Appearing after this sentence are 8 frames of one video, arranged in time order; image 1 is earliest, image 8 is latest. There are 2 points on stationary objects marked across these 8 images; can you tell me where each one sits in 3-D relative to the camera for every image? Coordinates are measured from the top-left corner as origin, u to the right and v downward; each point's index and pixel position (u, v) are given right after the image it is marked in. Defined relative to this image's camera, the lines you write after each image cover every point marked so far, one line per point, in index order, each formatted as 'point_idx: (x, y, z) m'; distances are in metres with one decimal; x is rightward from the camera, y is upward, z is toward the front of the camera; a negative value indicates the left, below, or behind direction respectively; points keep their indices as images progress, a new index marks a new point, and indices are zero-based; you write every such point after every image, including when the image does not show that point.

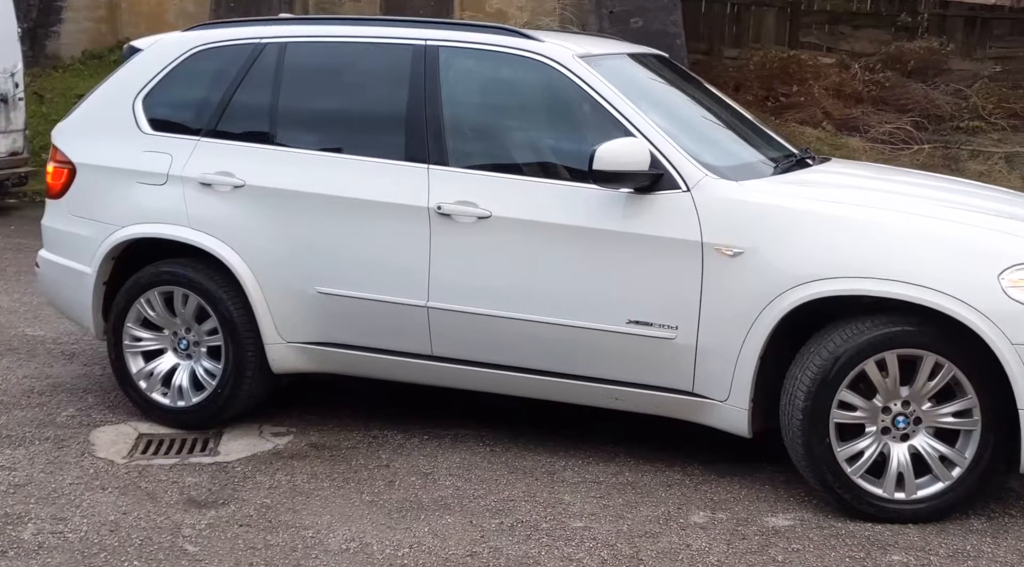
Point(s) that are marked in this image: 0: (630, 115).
0: (+0.6, +0.7, +4.1) m
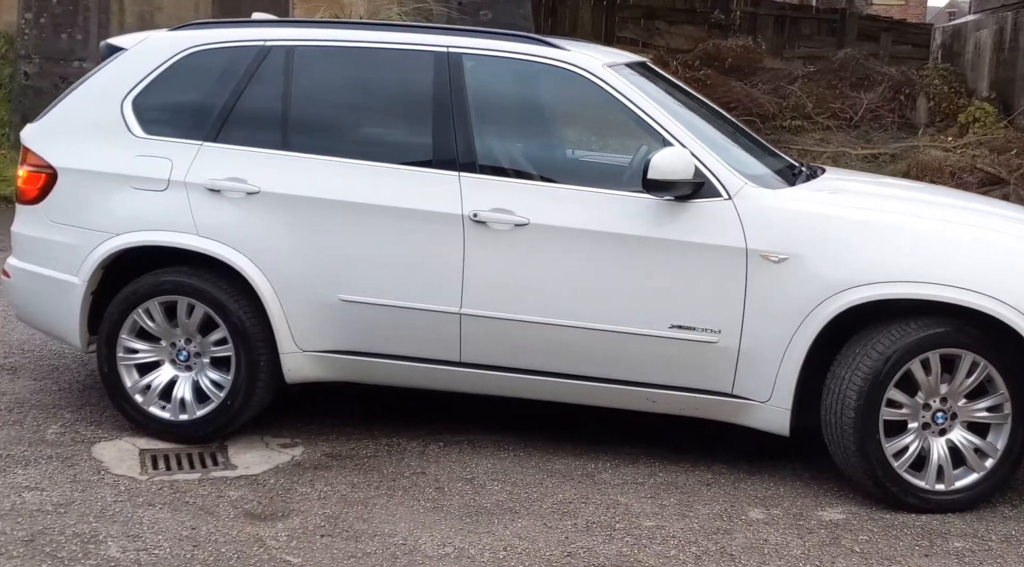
0: (+0.7, +0.6, +4.2) m
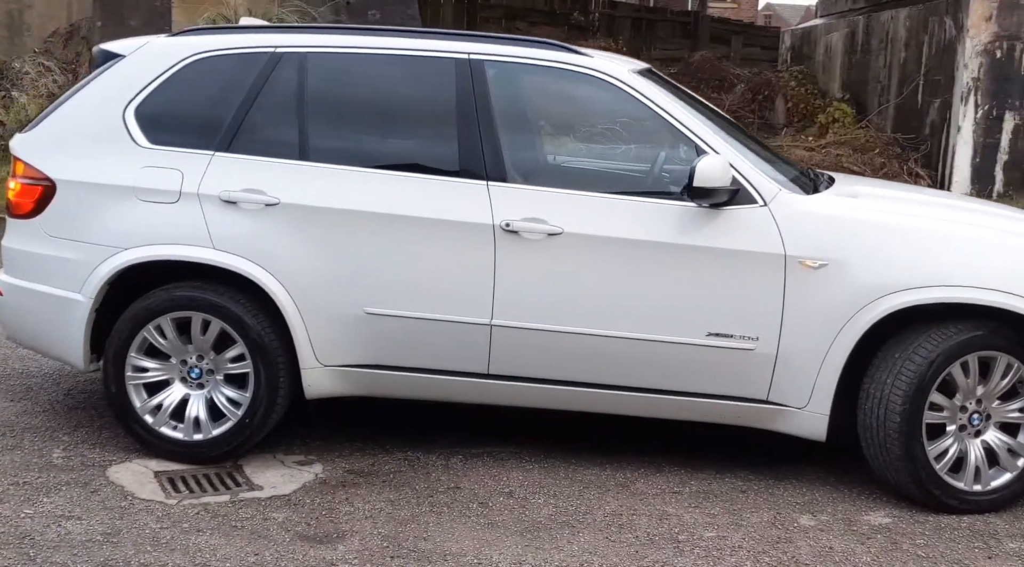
0: (+0.8, +0.6, +4.2) m
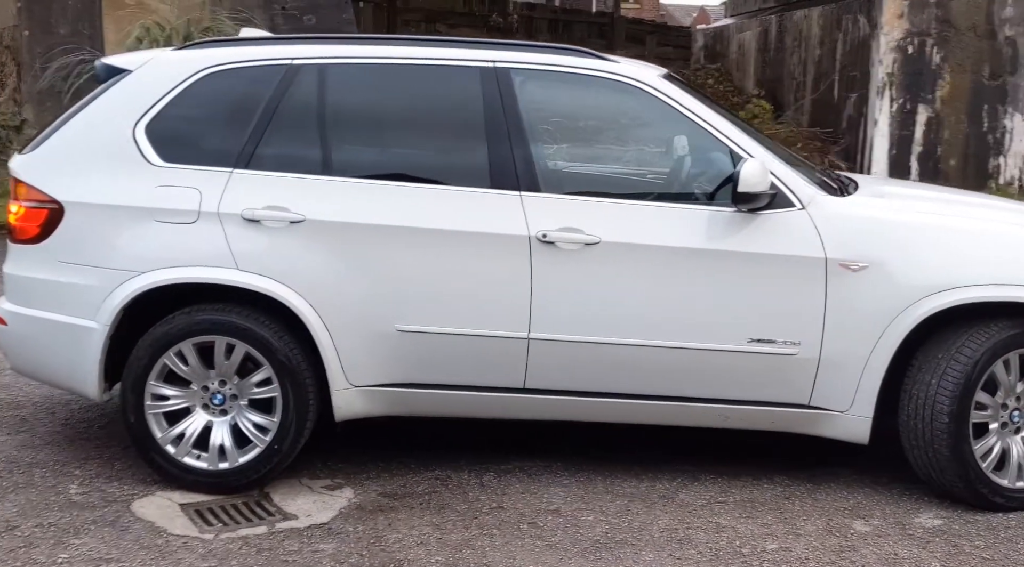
0: (+0.9, +0.6, +4.2) m
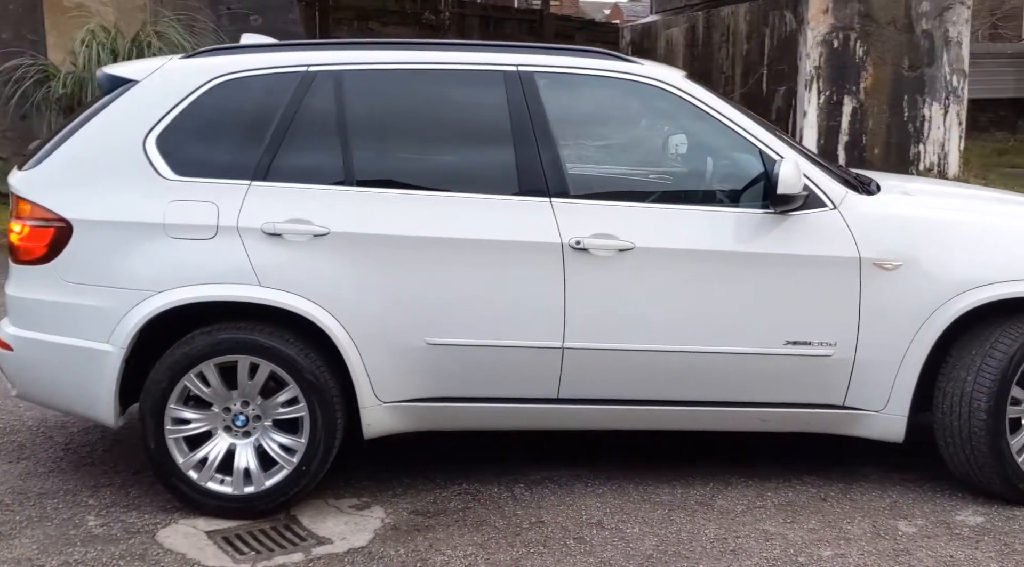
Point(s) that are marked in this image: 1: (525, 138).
0: (+1.0, +0.6, +4.1) m
1: (0.0, +0.6, +4.1) m
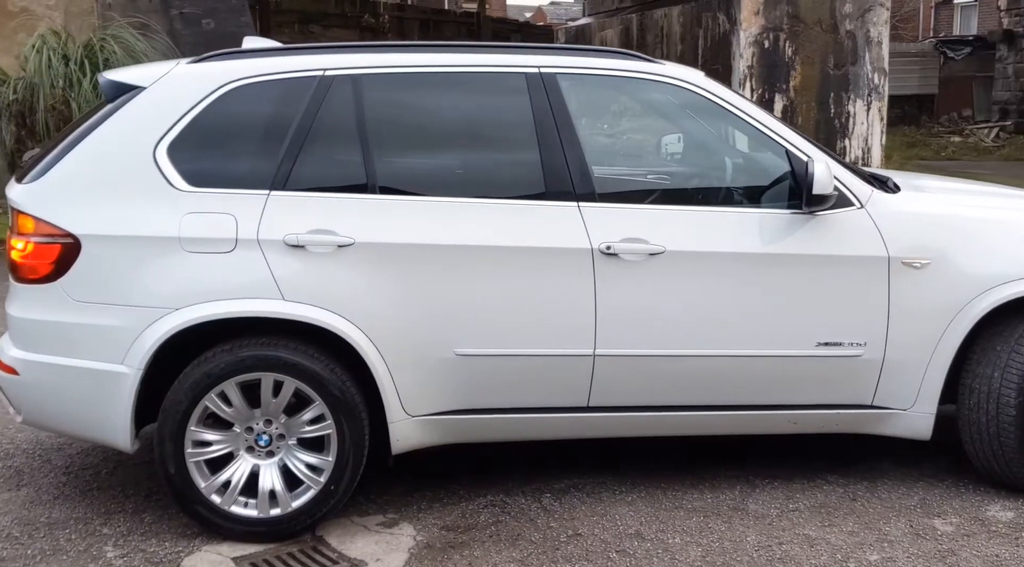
0: (+1.1, +0.6, +4.1) m
1: (+0.1, +0.6, +4.0) m
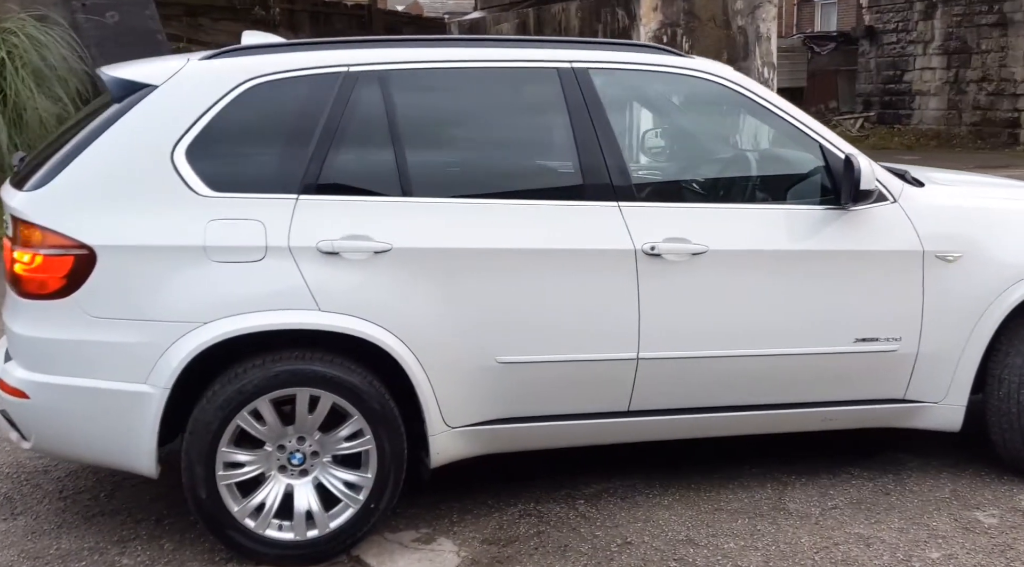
0: (+1.2, +0.6, +4.0) m
1: (+0.3, +0.6, +3.9) m
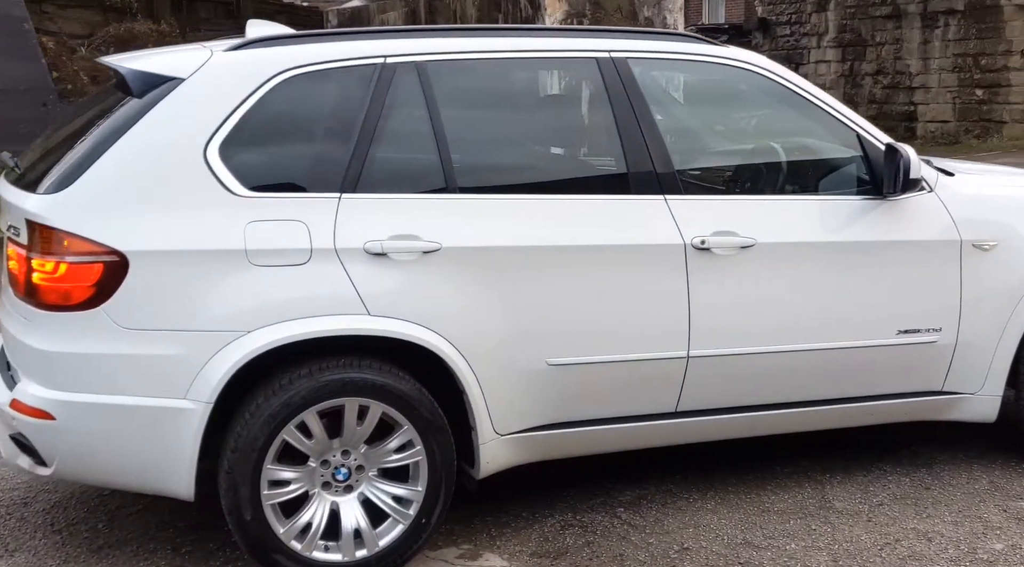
0: (+1.4, +0.6, +4.0) m
1: (+0.4, +0.6, +3.7) m
